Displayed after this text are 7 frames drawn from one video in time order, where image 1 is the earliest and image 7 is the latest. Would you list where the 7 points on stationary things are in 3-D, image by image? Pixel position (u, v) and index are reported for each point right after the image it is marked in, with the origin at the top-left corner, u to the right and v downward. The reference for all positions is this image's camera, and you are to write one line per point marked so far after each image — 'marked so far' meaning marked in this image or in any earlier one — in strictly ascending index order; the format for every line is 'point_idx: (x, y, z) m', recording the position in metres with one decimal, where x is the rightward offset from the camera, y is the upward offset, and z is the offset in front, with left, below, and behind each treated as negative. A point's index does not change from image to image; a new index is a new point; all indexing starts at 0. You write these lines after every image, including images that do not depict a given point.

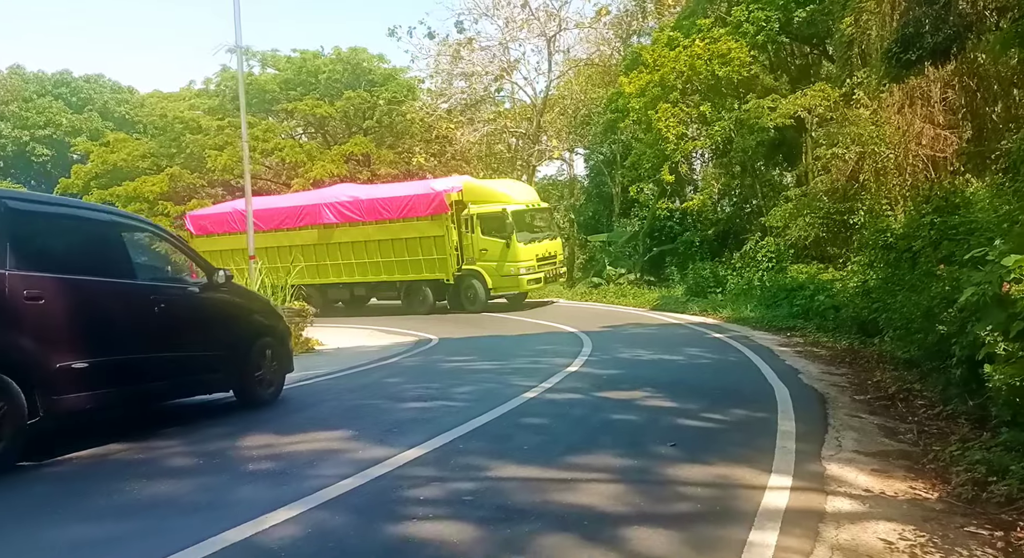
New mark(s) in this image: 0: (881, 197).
0: (+7.4, +1.6, +17.8) m
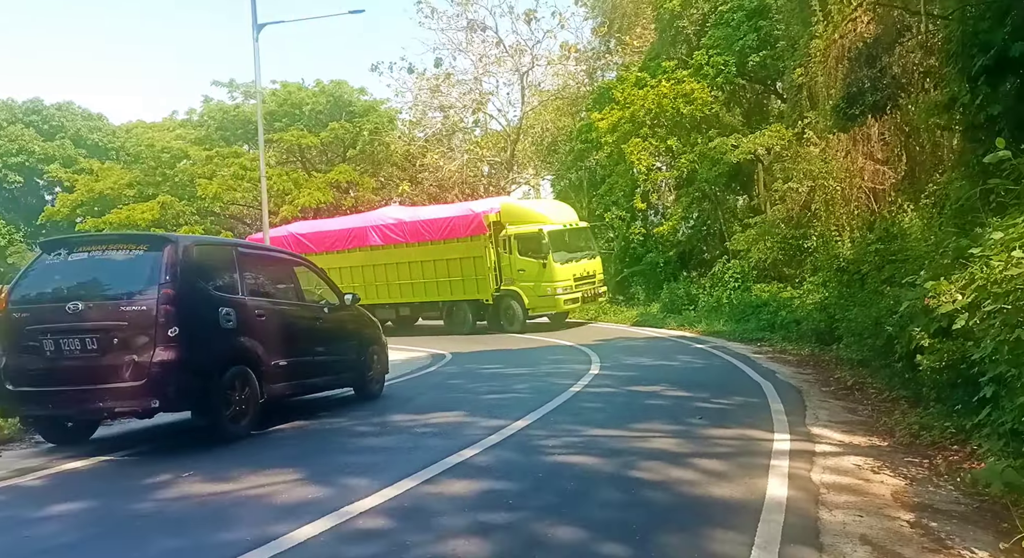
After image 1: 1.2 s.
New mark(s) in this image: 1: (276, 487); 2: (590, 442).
0: (+7.4, +1.2, +20.7) m
1: (-1.5, -1.3, +5.5) m
2: (+0.7, -1.3, +7.3) m
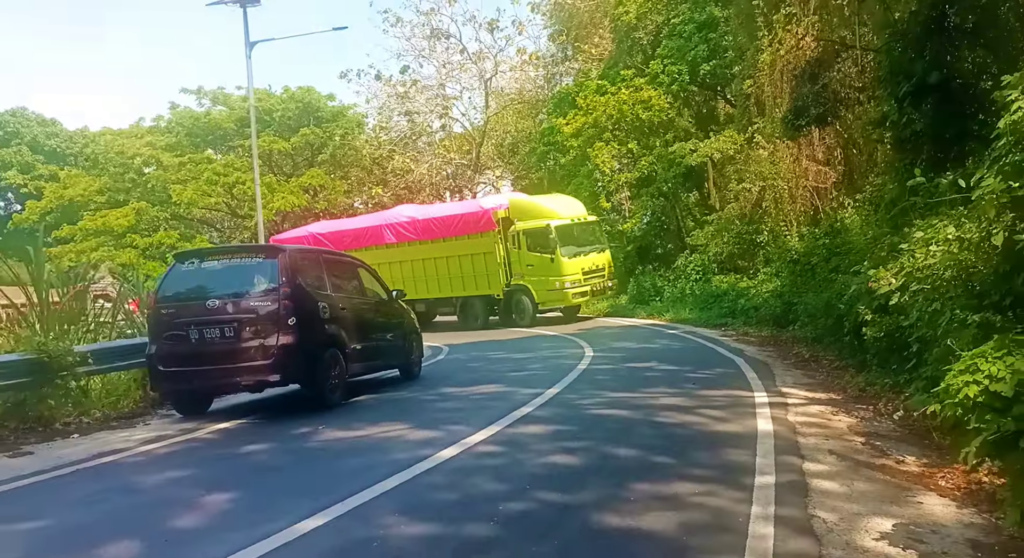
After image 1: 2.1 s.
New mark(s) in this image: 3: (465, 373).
0: (+7.0, +1.5, +23.1) m
1: (-1.0, -1.3, +7.4) m
2: (+1.1, -1.3, +9.3) m
3: (-0.6, -1.3, +12.2) m
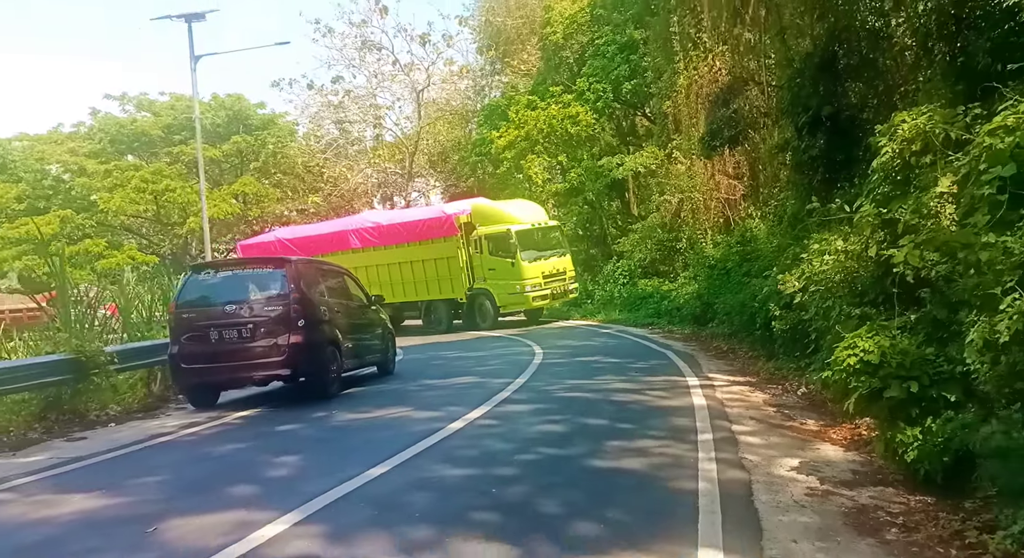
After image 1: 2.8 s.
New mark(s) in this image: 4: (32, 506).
0: (+5.3, +1.4, +25.3) m
1: (-1.1, -1.4, +8.9) m
2: (+0.8, -1.3, +11.0) m
3: (-1.2, -1.4, +13.7) m
4: (-3.0, -1.4, +5.7) m
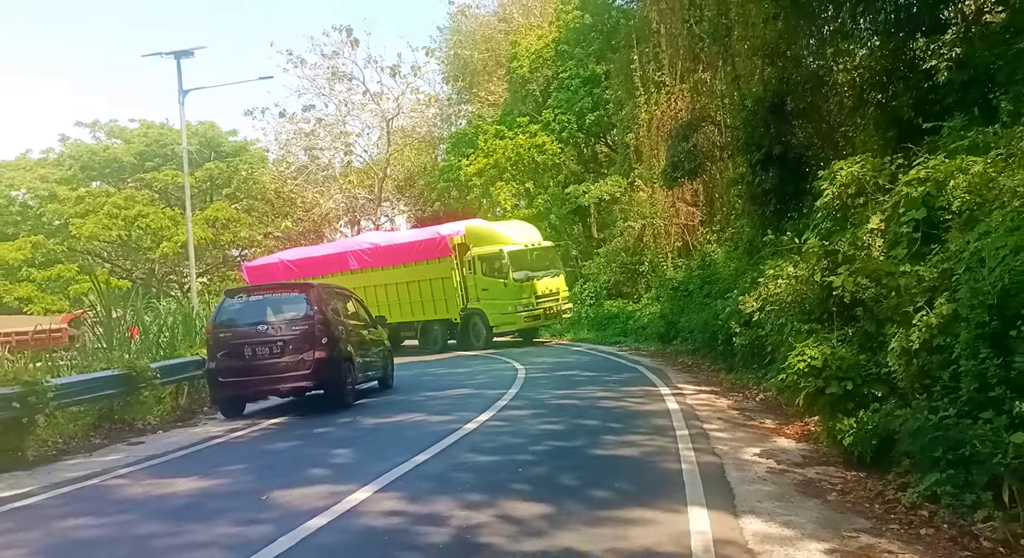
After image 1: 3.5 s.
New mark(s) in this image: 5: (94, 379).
0: (+4.5, +0.7, +27.1) m
1: (-1.1, -1.6, +10.3) m
2: (+0.7, -1.7, +12.5) m
3: (-1.4, -1.8, +15.1) m
4: (-2.8, -1.6, +7.0) m
5: (-4.7, -1.1, +10.3) m
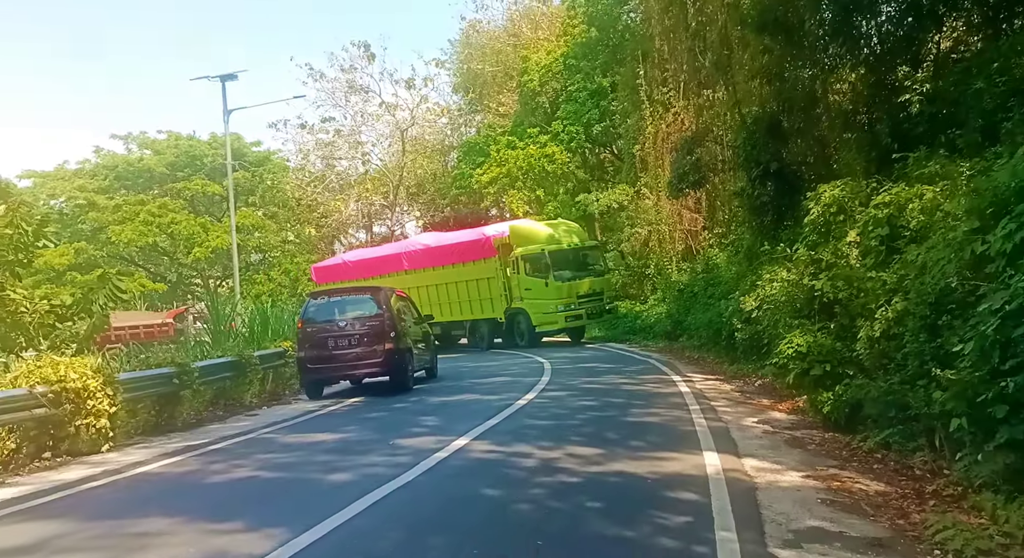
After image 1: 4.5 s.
0: (+5.1, +0.6, +29.3) m
1: (-0.5, -1.7, +12.5) m
2: (+1.3, -1.7, +14.7) m
3: (-0.9, -1.8, +17.3) m
4: (-2.3, -1.6, +9.1) m
5: (-4.1, -1.2, +12.4) m
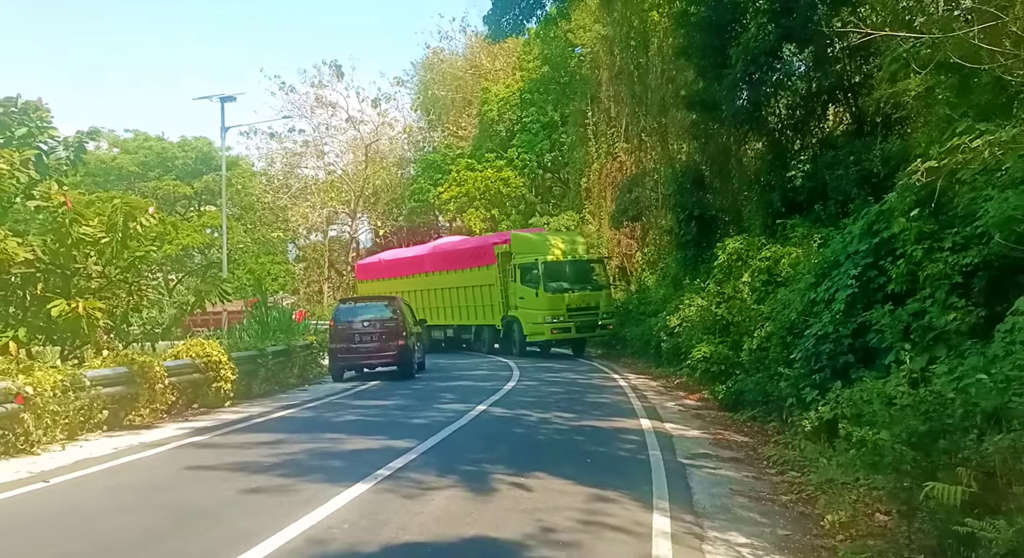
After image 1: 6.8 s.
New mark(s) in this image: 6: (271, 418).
0: (+3.6, 0.0, +33.9) m
1: (-0.8, -2.0, +16.7) m
2: (+0.8, -2.1, +19.0) m
3: (-1.5, -2.1, +21.5) m
4: (-2.3, -1.8, +13.2) m
5: (-4.4, -1.3, +16.4) m
6: (-3.1, -1.8, +11.4) m
